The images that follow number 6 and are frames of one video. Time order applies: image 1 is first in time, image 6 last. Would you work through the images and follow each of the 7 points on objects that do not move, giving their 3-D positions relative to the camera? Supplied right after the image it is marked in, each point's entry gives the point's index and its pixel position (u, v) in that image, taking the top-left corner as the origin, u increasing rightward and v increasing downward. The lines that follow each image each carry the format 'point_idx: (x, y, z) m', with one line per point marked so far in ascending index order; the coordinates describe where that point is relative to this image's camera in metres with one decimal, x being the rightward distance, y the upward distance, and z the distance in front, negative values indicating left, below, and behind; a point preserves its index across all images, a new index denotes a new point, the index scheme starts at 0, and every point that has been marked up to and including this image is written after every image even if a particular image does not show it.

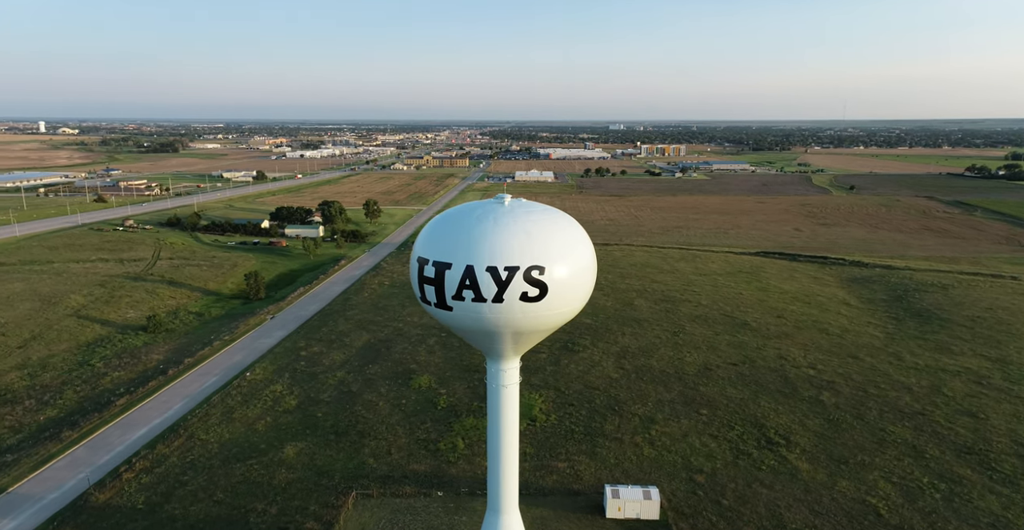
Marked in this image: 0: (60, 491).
0: (-9.7, -4.8, +14.5) m
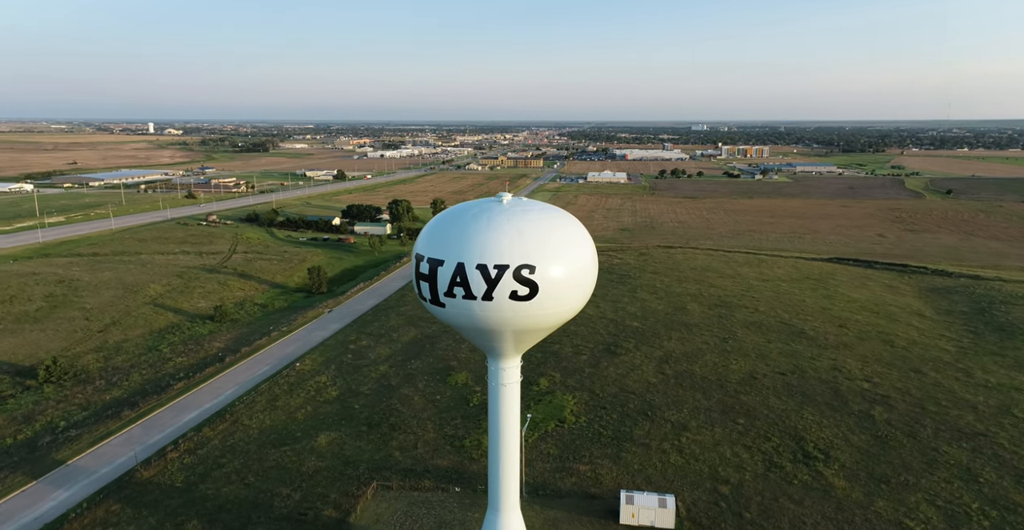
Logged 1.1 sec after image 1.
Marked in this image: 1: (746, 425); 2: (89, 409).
0: (-9.2, -4.6, +15.6) m
1: (+5.9, -4.0, +17.2) m
2: (-12.0, -4.1, +19.3) m
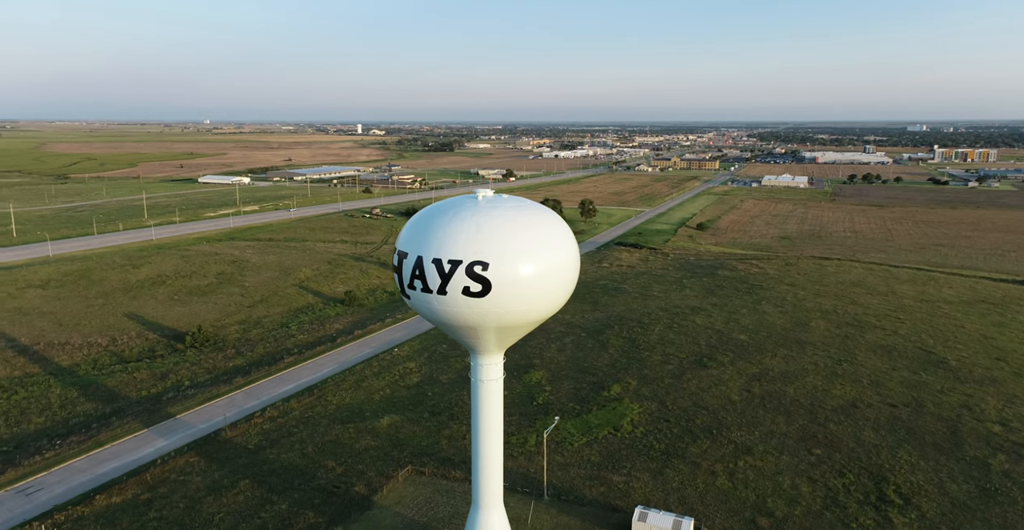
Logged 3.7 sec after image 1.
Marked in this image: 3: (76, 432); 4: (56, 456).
0: (-8.0, -4.1, +17.8) m
1: (+7.0, -4.3, +15.4) m
2: (-9.7, -3.5, +22.0) m
3: (-11.1, -4.3, +17.4) m
4: (-10.7, -4.5, +15.9) m
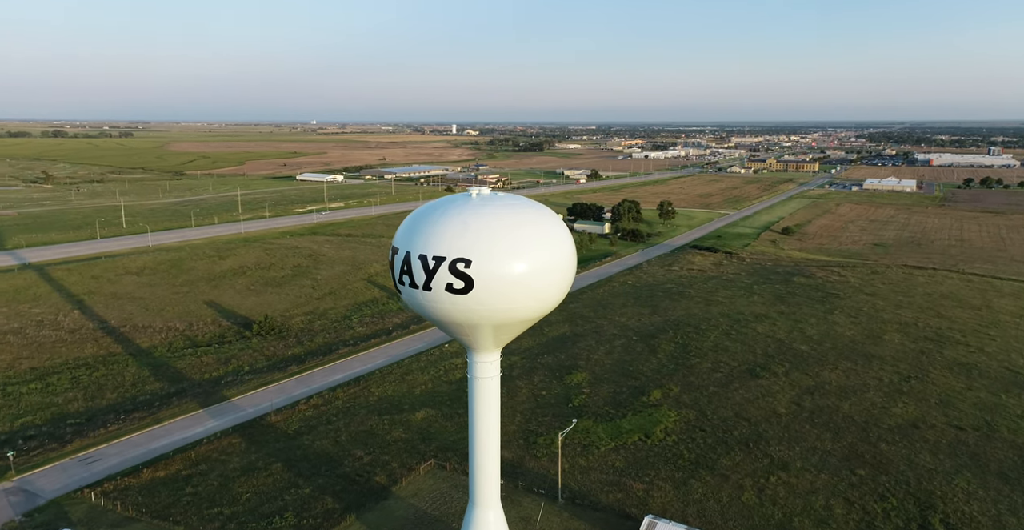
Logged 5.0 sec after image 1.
0: (-7.1, -3.9, +18.7) m
1: (+7.5, -4.5, +14.4) m
2: (-8.2, -3.2, +23.2) m
3: (-10.2, -4.0, +18.8) m
4: (-10.0, -4.2, +17.2) m
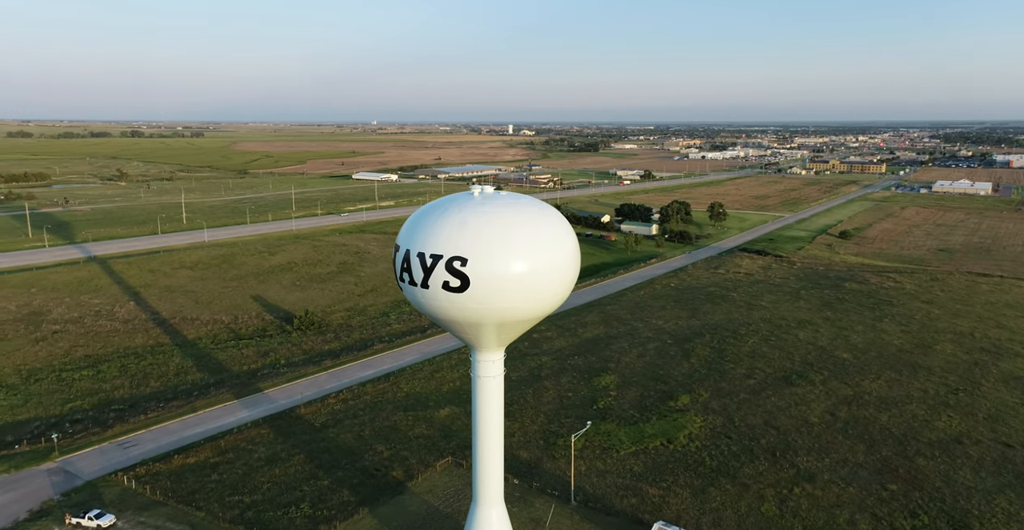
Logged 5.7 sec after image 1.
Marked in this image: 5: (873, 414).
0: (-6.4, -3.8, +19.2) m
1: (+7.8, -4.6, +13.8) m
2: (-7.1, -3.1, +23.7) m
3: (-9.5, -3.8, +19.5) m
4: (-9.4, -4.0, +18.0) m
5: (+9.3, -3.8, +17.5) m
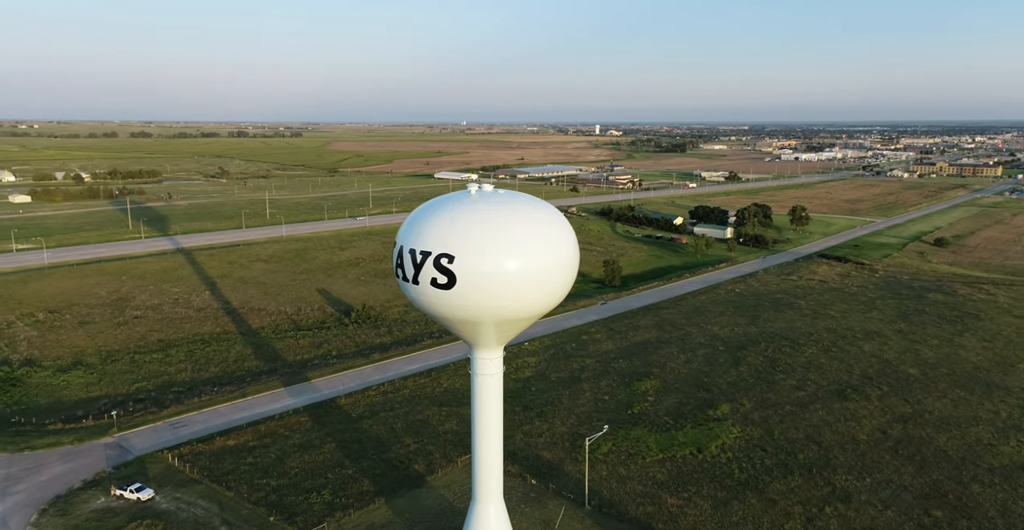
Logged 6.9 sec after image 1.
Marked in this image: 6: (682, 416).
0: (-5.3, -3.7, +19.9) m
1: (+8.0, -4.8, +12.7) m
2: (-5.5, -2.9, +24.5) m
3: (-8.4, -3.6, +20.6) m
4: (-8.5, -3.8, +19.0) m
5: (+10.0, -4.0, +16.2) m
6: (+4.3, -3.8, +17.3) m
